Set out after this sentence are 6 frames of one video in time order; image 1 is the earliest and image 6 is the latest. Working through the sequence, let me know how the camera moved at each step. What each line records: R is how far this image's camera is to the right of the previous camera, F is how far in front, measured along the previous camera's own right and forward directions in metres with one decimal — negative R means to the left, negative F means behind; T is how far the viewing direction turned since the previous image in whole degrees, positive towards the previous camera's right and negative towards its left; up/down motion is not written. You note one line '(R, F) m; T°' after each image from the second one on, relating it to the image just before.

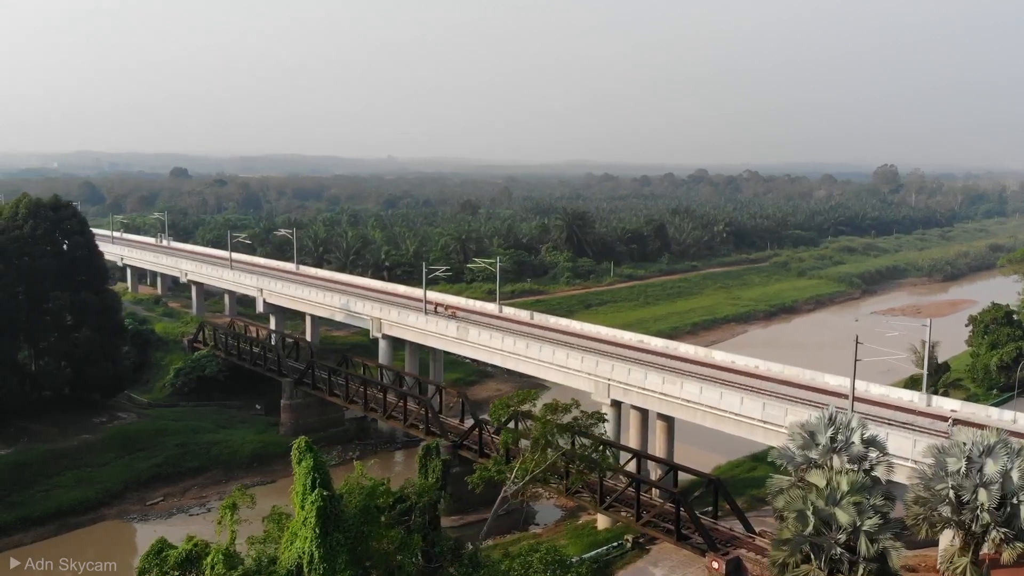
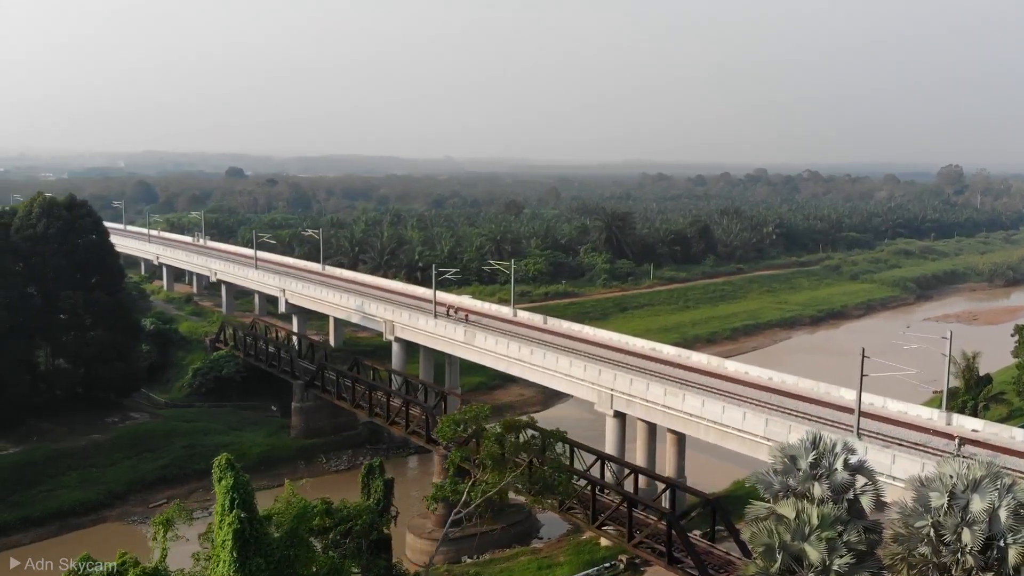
(+1.9, +1.1) m; -4°
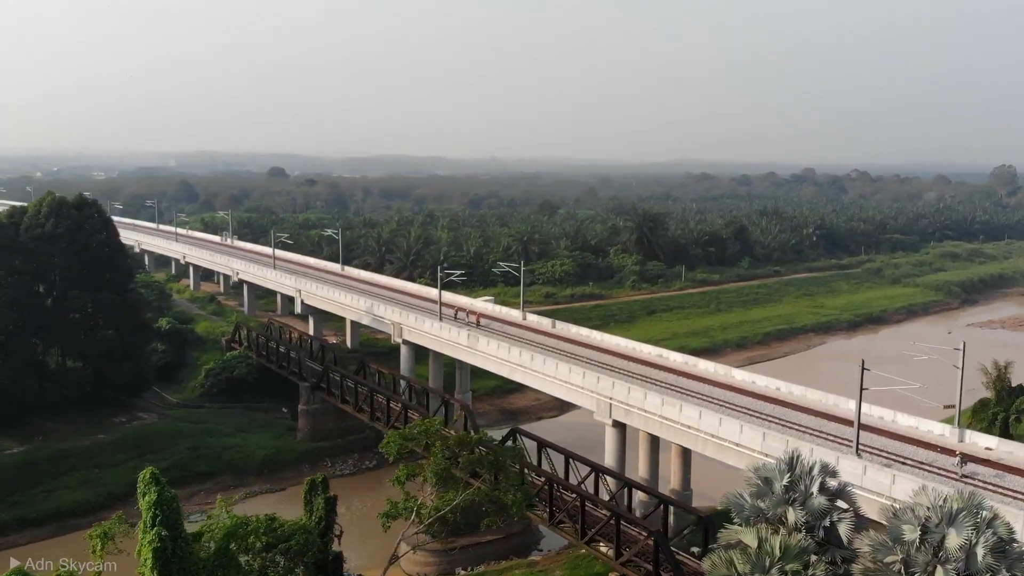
(+1.6, +0.8) m; -3°
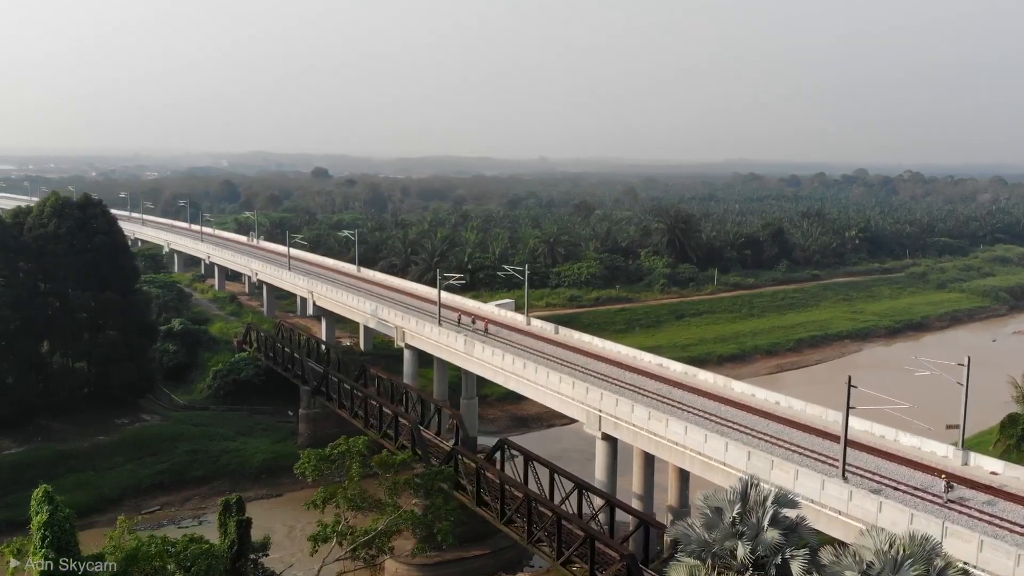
(+2.0, +1.0) m; -3°
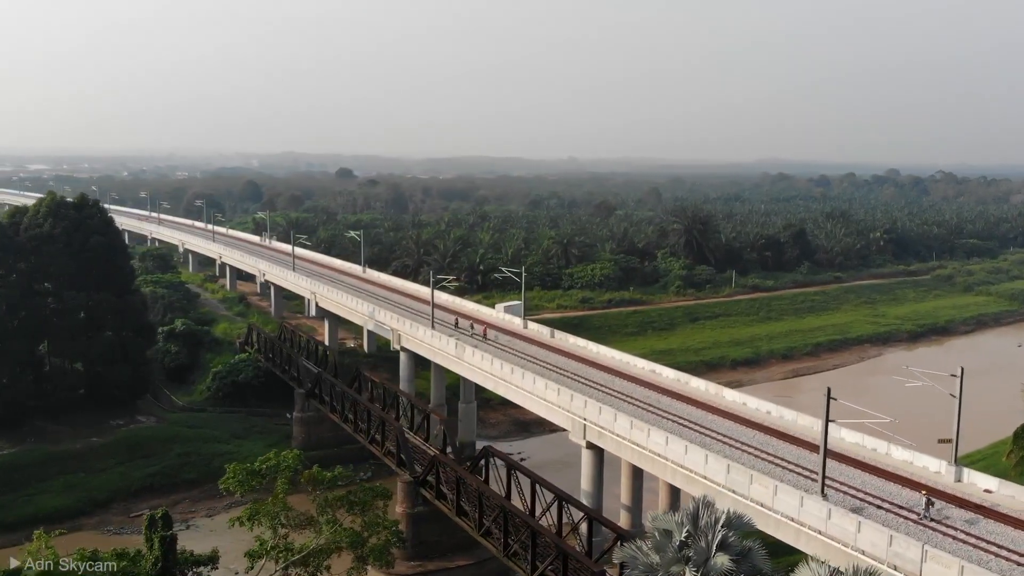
(+1.4, +0.7) m; -2°
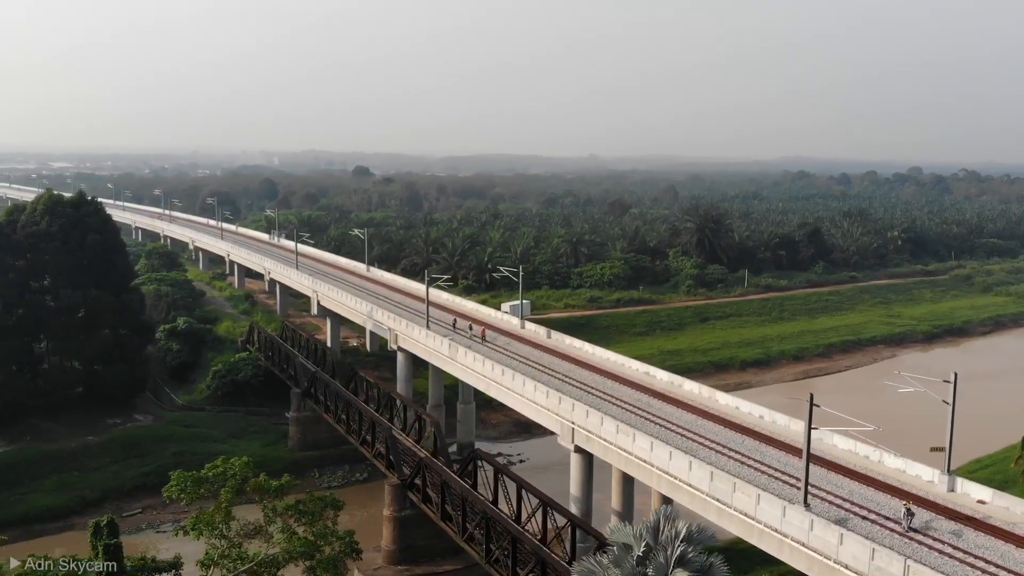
(+1.0, +0.4) m; -1°
